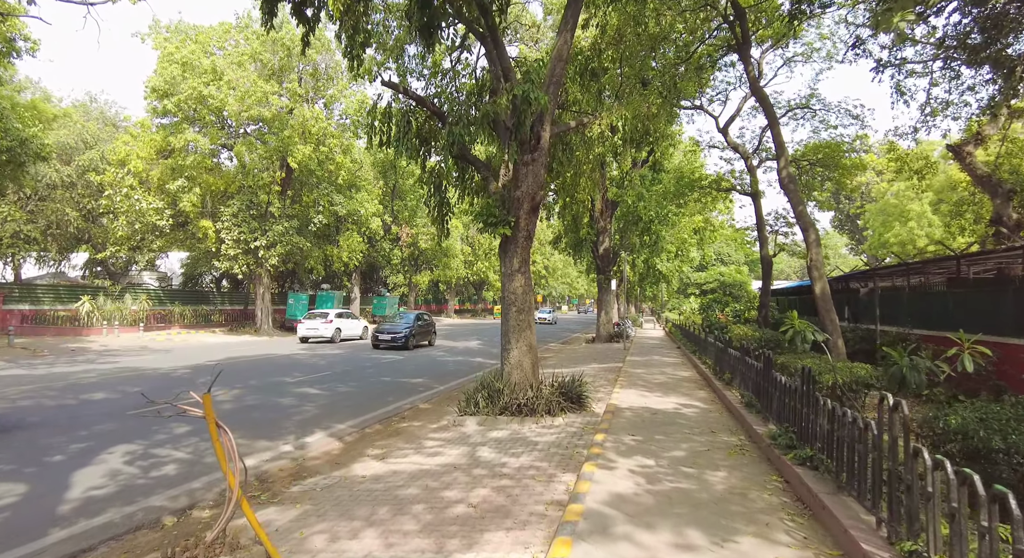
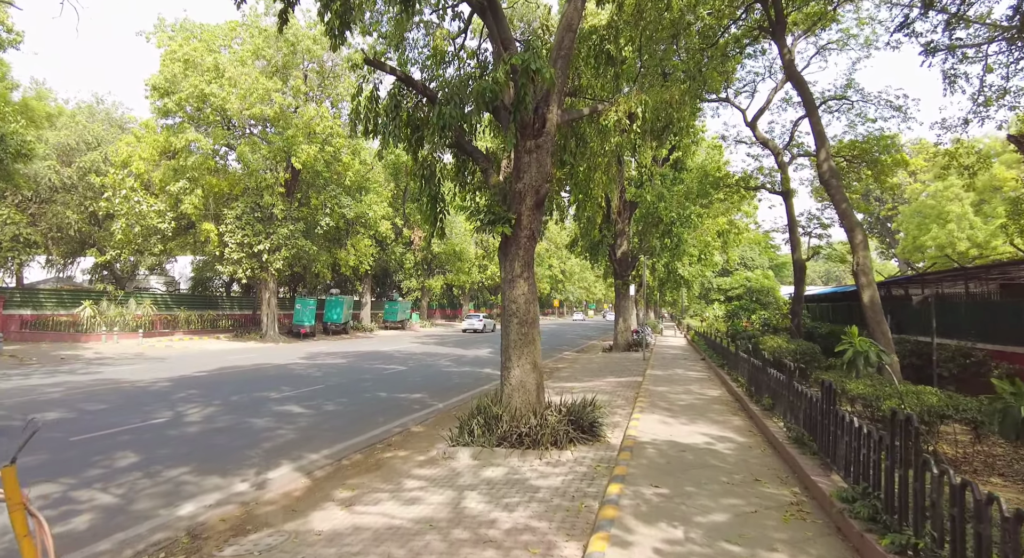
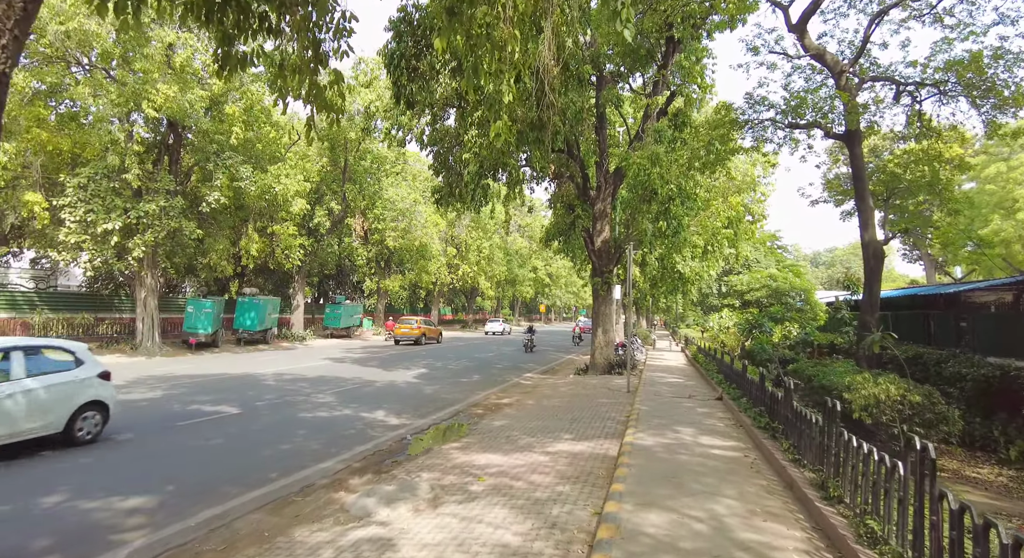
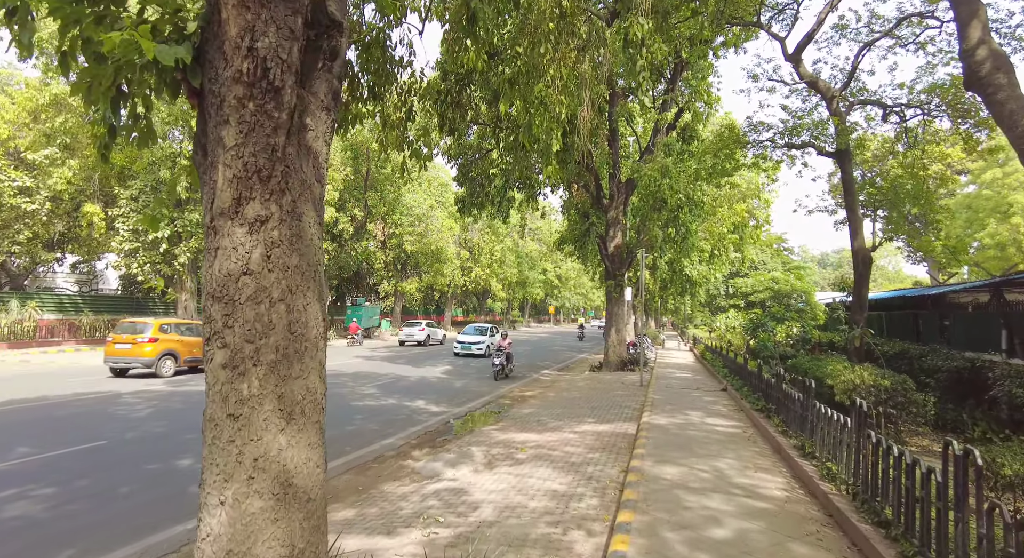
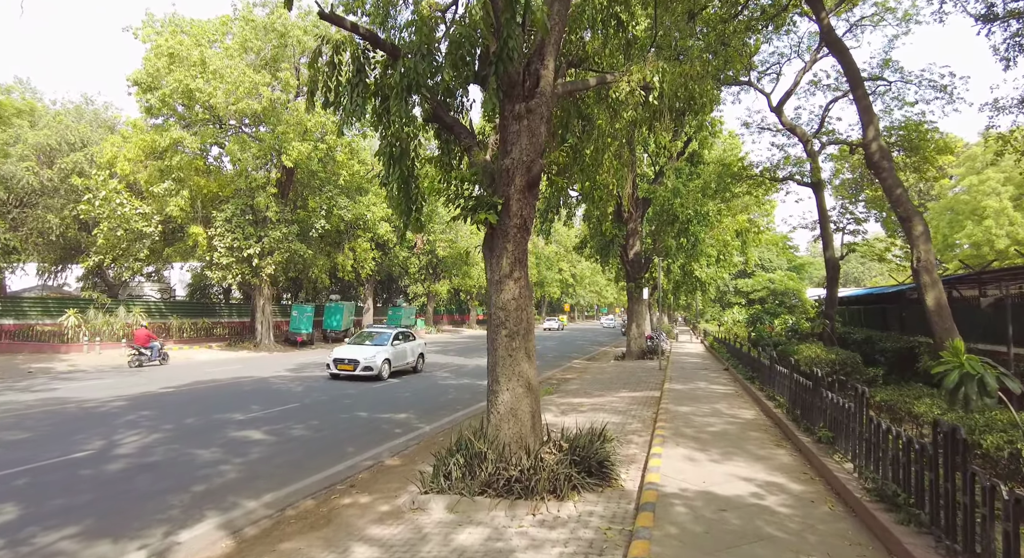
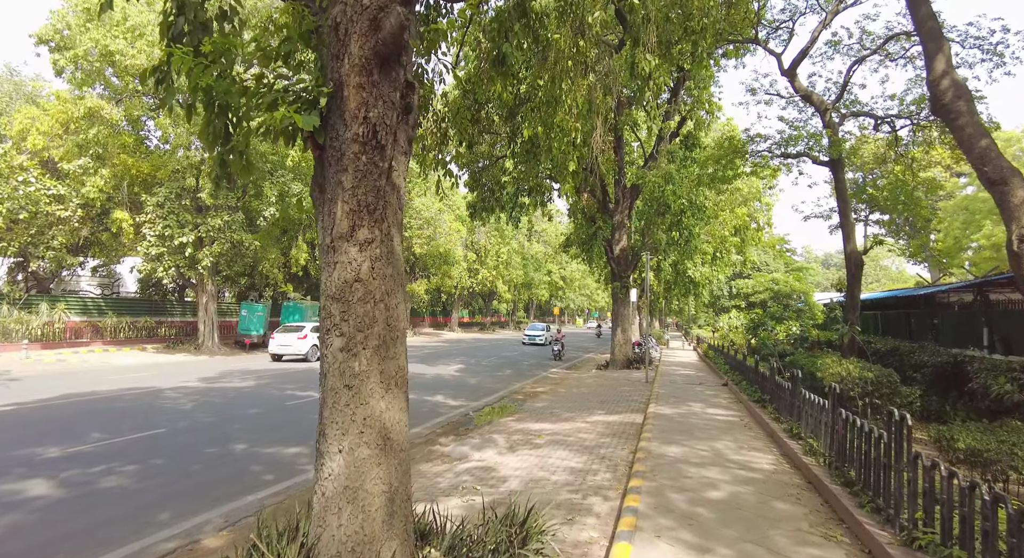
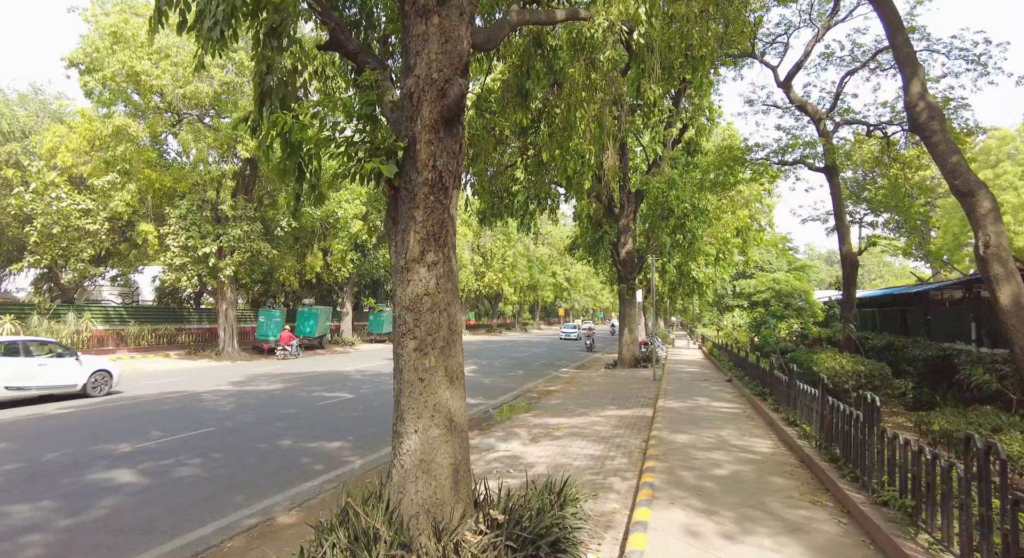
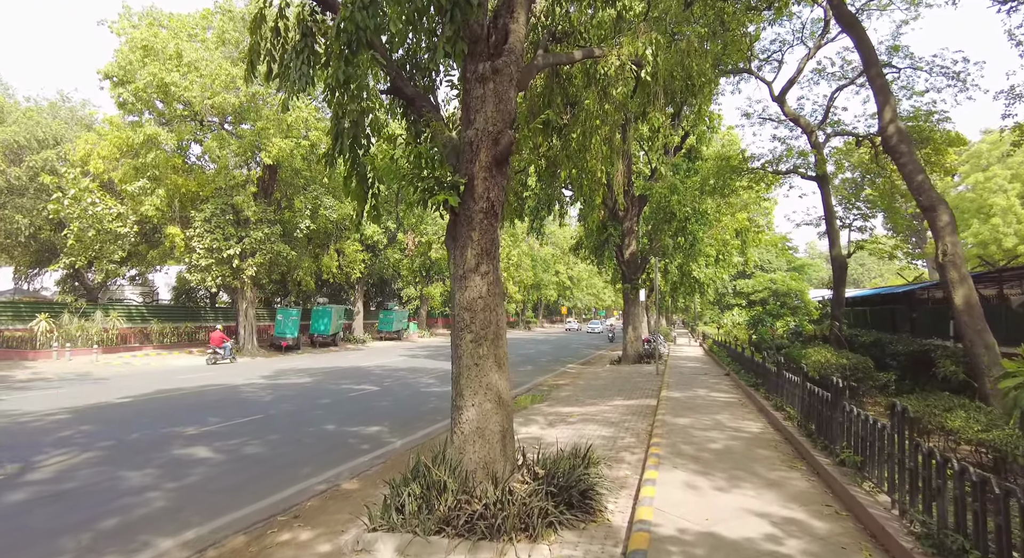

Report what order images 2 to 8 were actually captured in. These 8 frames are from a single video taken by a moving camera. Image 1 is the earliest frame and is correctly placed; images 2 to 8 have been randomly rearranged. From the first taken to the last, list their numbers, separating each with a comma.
2, 5, 8, 7, 6, 4, 3
